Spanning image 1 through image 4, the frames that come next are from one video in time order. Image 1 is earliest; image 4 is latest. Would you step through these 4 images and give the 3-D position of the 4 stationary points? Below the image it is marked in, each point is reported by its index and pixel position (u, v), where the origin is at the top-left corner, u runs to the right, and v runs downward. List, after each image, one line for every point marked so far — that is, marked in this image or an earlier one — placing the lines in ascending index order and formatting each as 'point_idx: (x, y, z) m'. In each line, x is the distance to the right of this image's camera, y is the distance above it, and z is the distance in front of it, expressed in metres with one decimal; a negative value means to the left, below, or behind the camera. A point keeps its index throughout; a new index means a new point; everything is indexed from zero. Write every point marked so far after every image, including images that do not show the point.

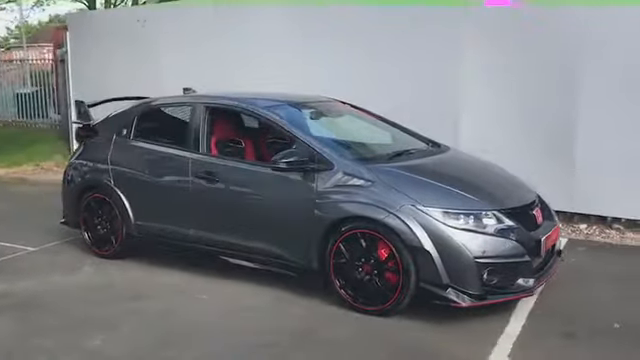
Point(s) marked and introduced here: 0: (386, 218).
0: (+0.6, -0.3, +5.3) m
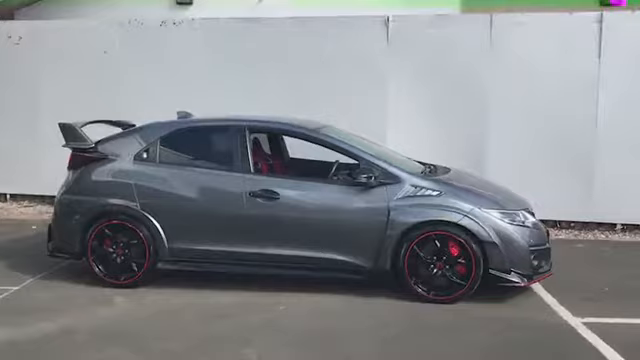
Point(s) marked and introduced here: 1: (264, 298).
0: (+1.4, -0.4, +6.5) m
1: (-0.6, -1.2, +6.7) m
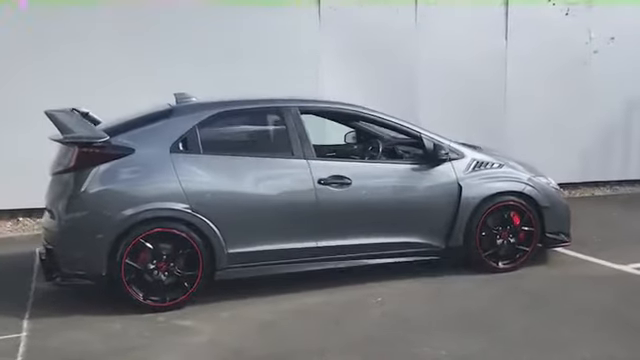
0: (+2.1, -0.1, +6.7) m
1: (+0.3, -1.1, +6.1) m
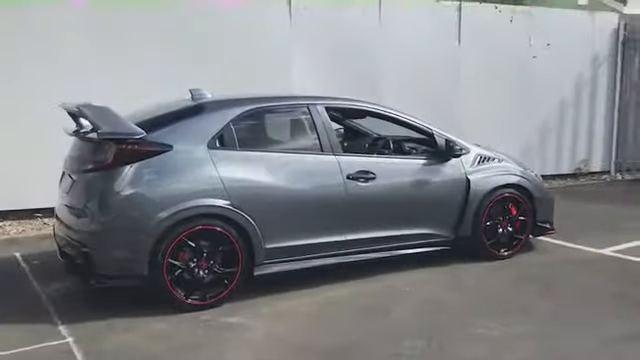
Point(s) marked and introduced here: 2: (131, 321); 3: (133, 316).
0: (+2.3, 0.0, +7.3) m
1: (+0.6, -1.0, +6.3) m
2: (-1.6, -1.2, +5.4) m
3: (-1.6, -1.2, +5.5) m
